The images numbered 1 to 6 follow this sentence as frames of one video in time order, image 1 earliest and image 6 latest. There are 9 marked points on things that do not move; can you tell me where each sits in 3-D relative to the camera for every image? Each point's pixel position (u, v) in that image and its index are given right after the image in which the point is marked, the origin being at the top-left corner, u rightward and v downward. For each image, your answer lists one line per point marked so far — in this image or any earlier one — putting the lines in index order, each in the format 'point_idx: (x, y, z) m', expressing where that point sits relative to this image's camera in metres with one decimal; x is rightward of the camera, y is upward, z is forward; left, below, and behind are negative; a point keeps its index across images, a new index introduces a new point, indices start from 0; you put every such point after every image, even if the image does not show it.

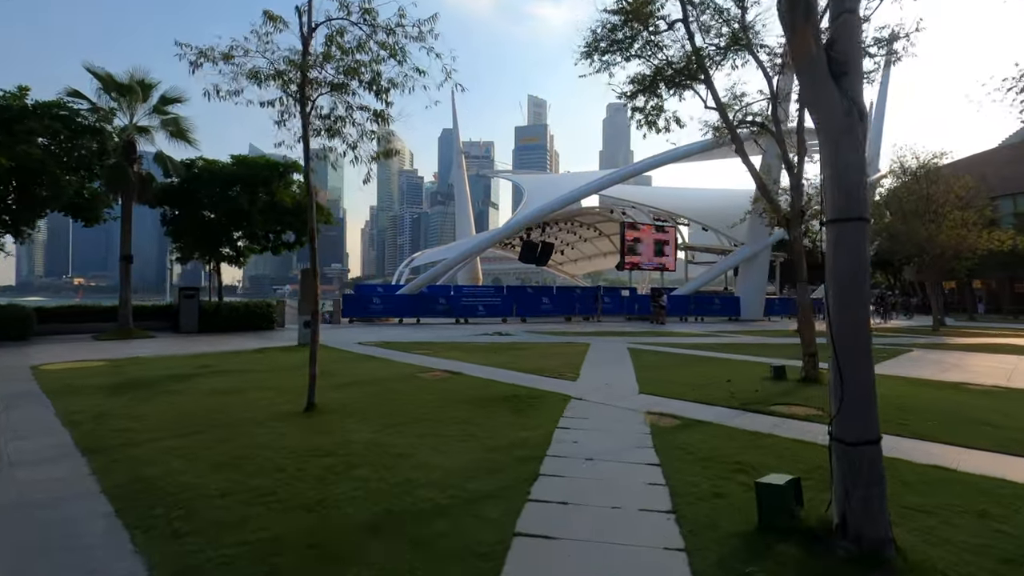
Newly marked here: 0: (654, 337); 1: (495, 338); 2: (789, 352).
0: (+5.3, -1.8, +19.2) m
1: (-0.6, -1.7, +17.8) m
2: (+8.3, -1.9, +15.6) m
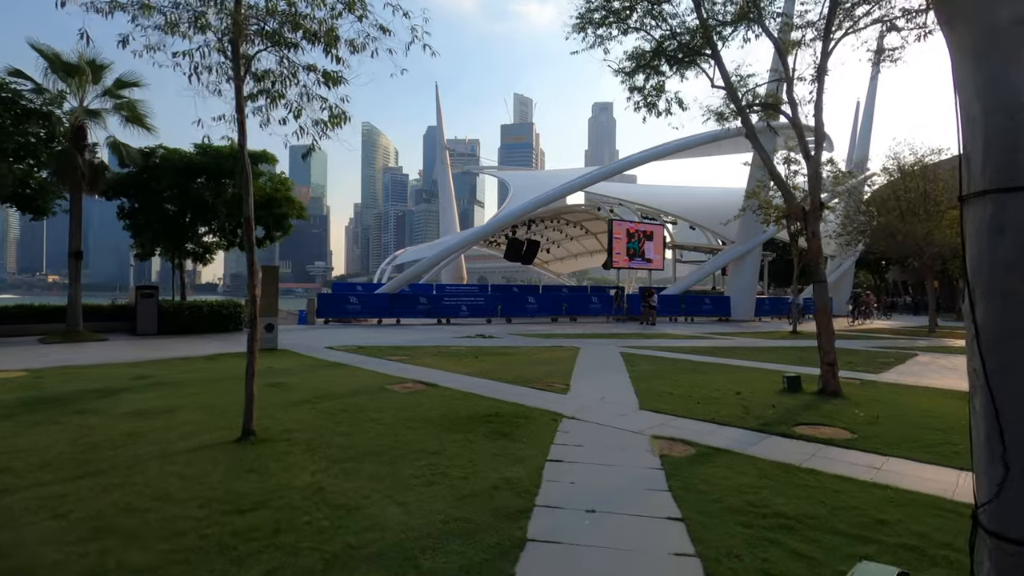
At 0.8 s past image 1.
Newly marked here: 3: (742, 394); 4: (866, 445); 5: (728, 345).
0: (+4.7, -1.8, +18.2) m
1: (-1.1, -1.7, +16.6) m
2: (+7.9, -1.9, +14.7) m
3: (+3.7, -1.7, +8.4) m
4: (+4.0, -1.8, +5.9) m
5: (+7.1, -1.9, +17.1) m
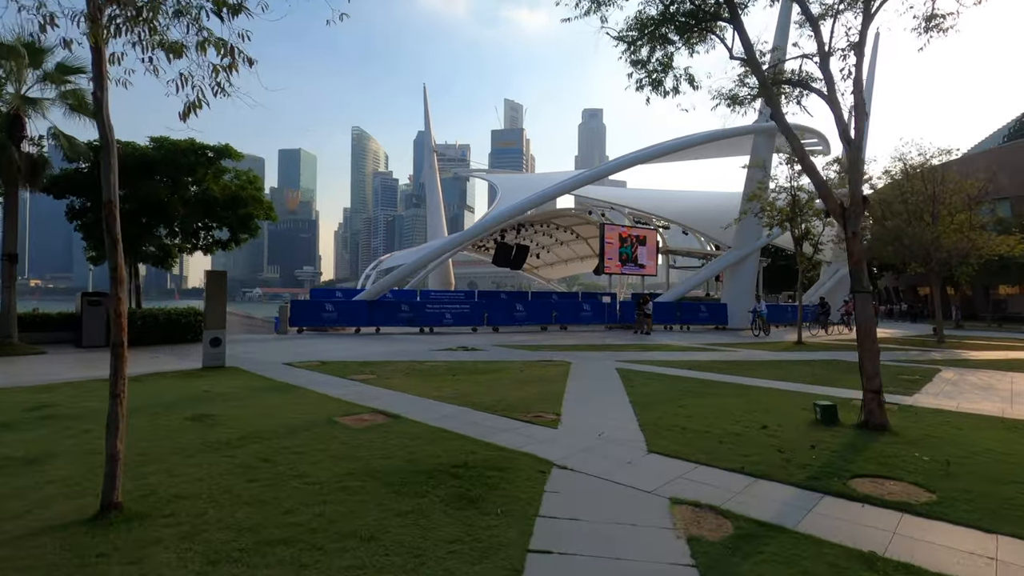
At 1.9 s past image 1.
0: (+4.2, -2.1, +16.7) m
1: (-1.6, -1.9, +15.1) m
2: (+7.5, -2.1, +13.3) m
3: (+3.4, -1.9, +6.9) m
4: (+3.8, -1.9, +4.4) m
5: (+6.7, -2.1, +15.7) m
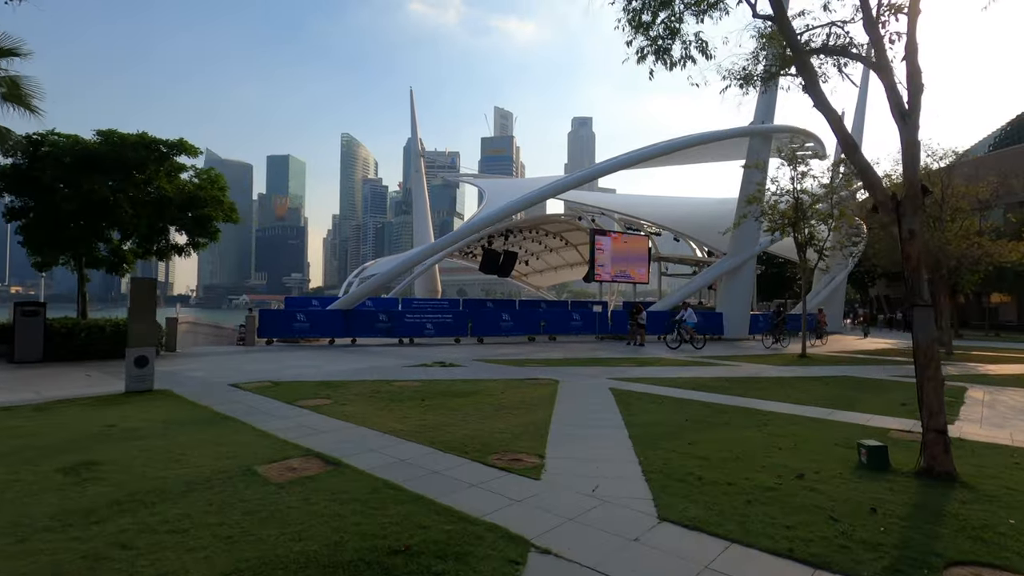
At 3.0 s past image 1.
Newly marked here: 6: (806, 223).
0: (+3.7, -2.4, +15.3) m
1: (-2.0, -2.2, +13.5) m
2: (+7.0, -2.4, +11.9) m
3: (+3.1, -2.0, +5.5) m
4: (+3.5, -2.0, +3.0) m
5: (+6.2, -2.4, +14.3) m
6: (+10.7, +2.4, +18.9) m
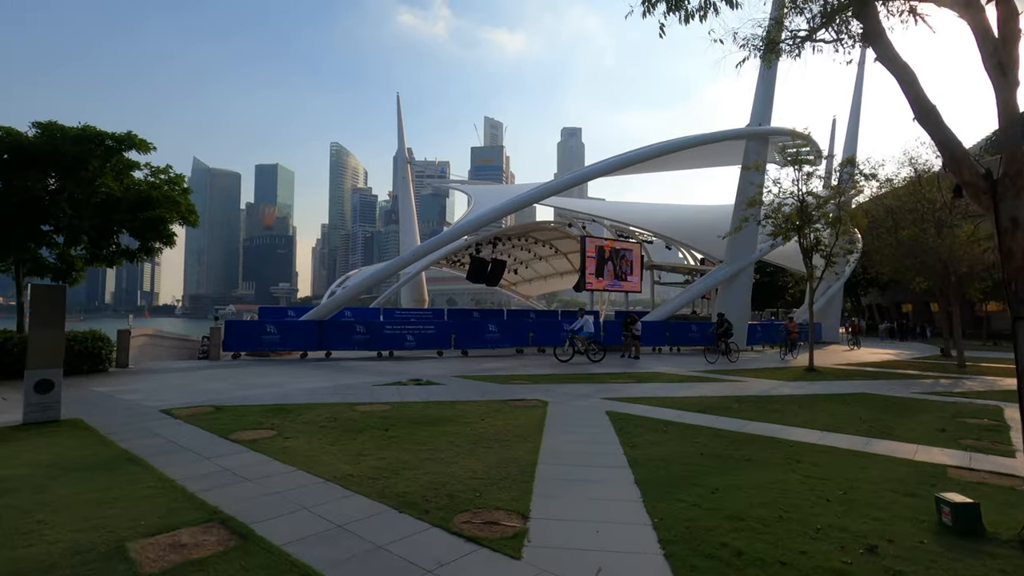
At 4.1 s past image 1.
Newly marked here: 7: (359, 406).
0: (+3.3, -2.6, +13.9) m
1: (-2.4, -2.4, +12.0) m
2: (+6.7, -2.5, +10.6) m
3: (+2.9, -2.1, +4.1) m
4: (+3.3, -2.0, +1.6) m
5: (+5.8, -2.6, +12.9) m
6: (+10.3, +2.1, +17.7) m
7: (-2.9, -2.2, +9.8) m
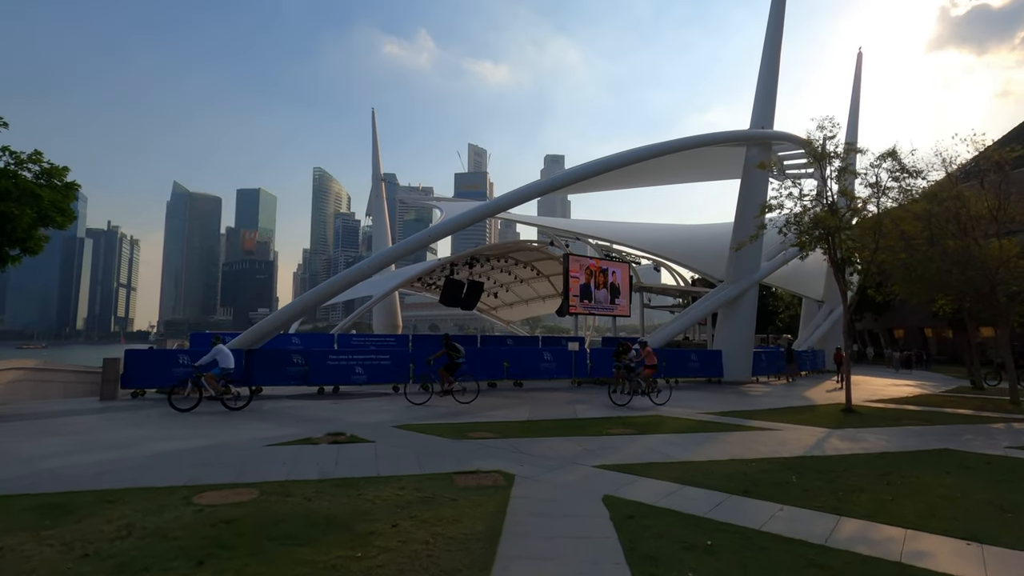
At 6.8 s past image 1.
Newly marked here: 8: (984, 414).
0: (+2.5, -3.0, +10.3) m
1: (-3.2, -2.7, +8.2) m
2: (+6.0, -2.7, +7.1) m
3: (+2.4, -2.0, +0.5) m
4: (+2.9, -1.8, -2.0) m
5: (+5.0, -3.0, +9.4) m
6: (+9.3, +1.5, +14.6) m
7: (-3.6, -2.4, +6.0) m
8: (+13.4, -3.6, +14.8) m
